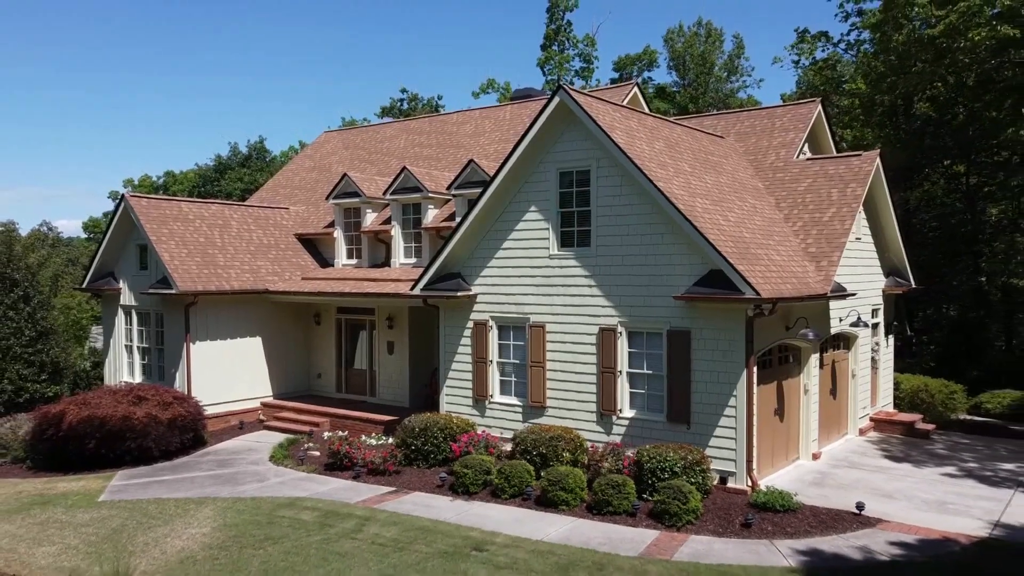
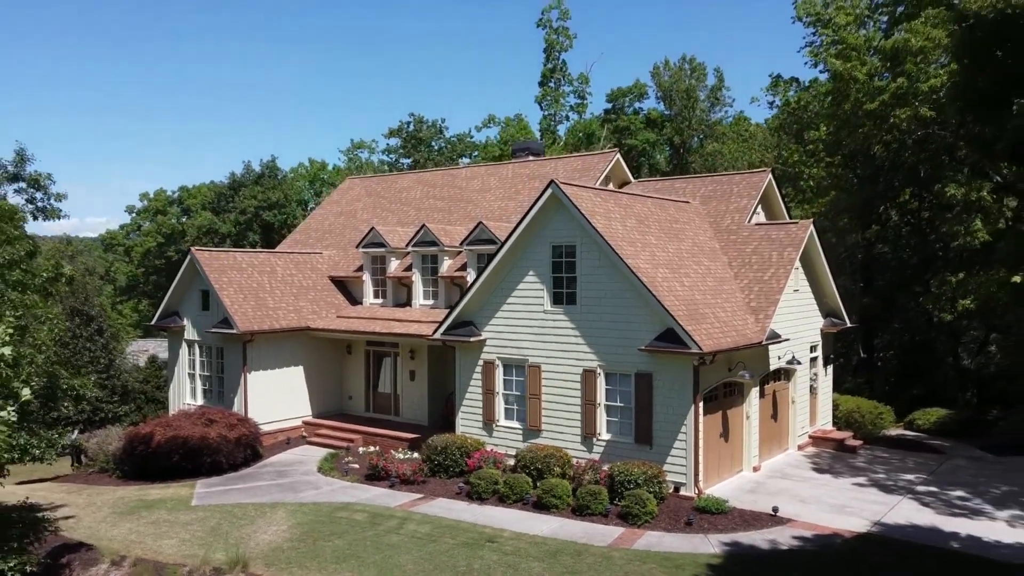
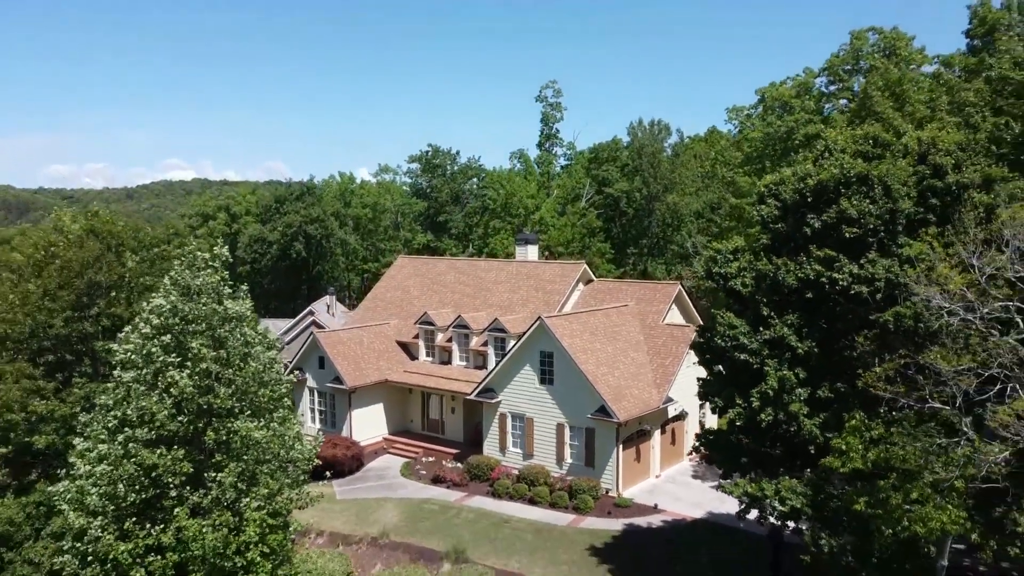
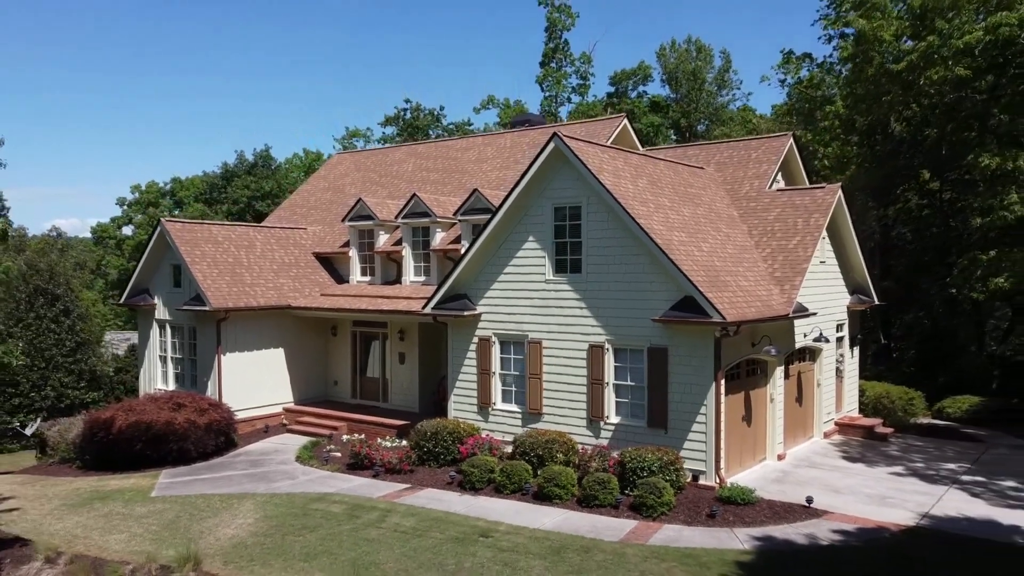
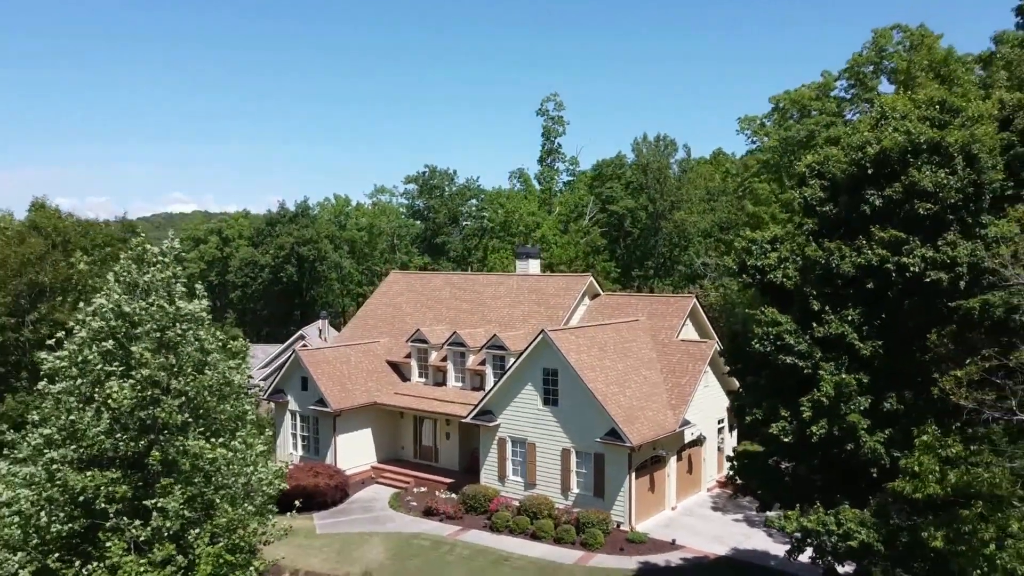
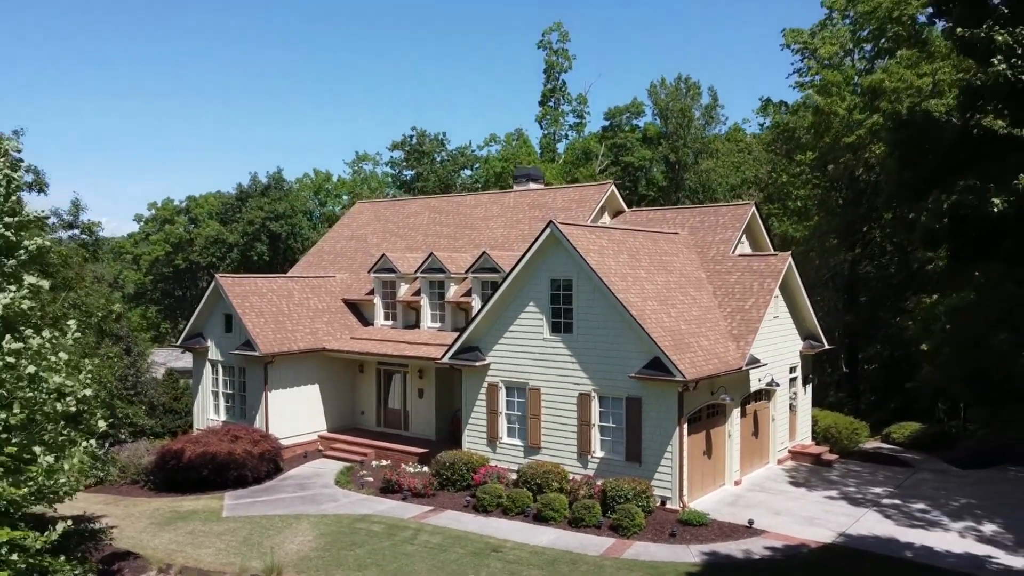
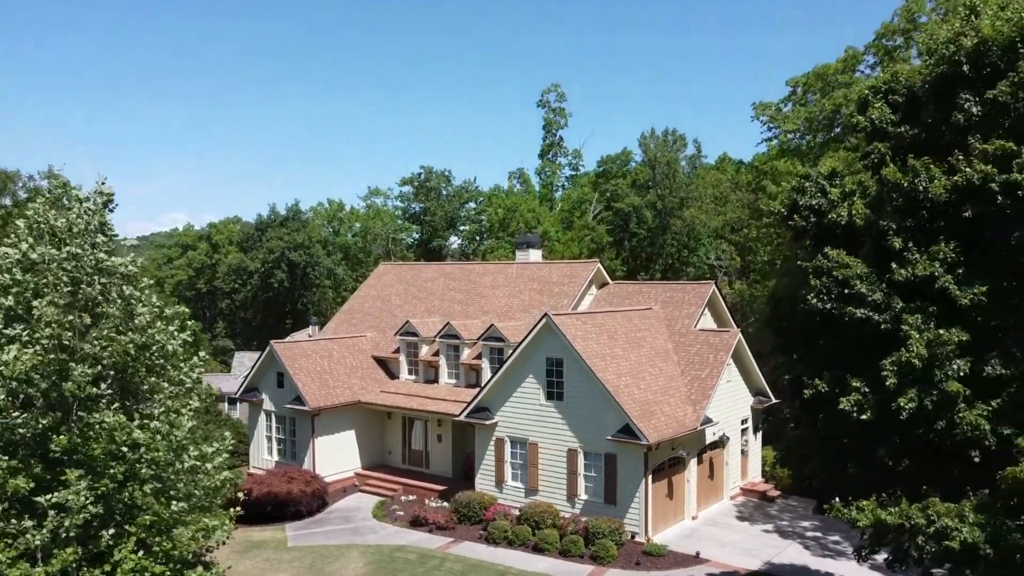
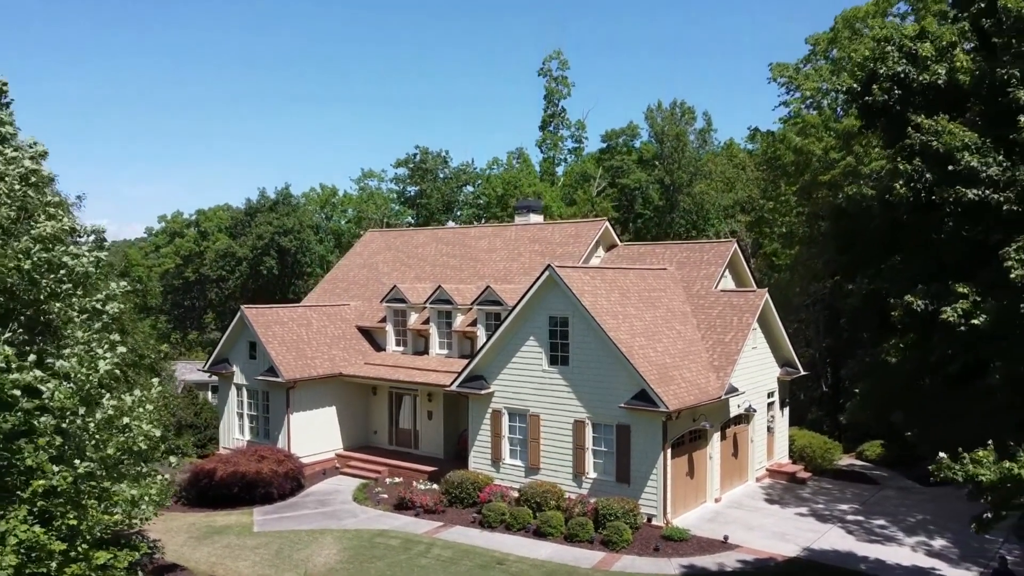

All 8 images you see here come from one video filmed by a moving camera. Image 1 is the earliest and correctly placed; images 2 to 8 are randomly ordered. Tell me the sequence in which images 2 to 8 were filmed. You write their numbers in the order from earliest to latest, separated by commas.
4, 2, 6, 8, 7, 5, 3
